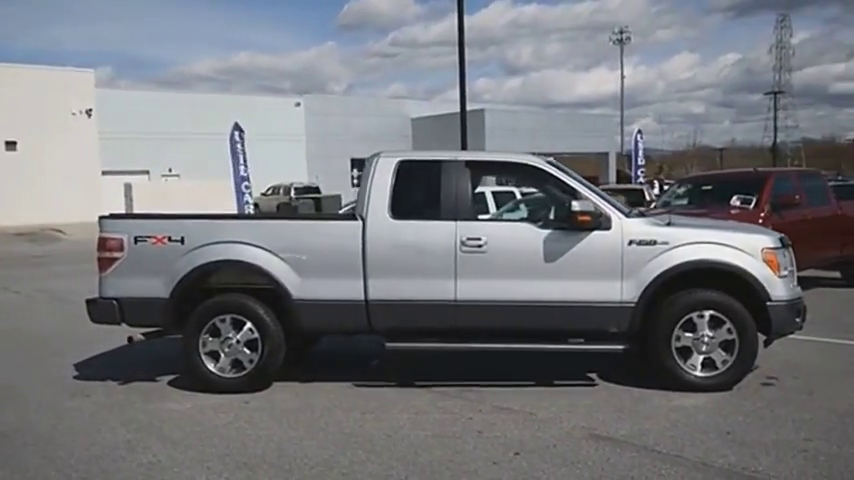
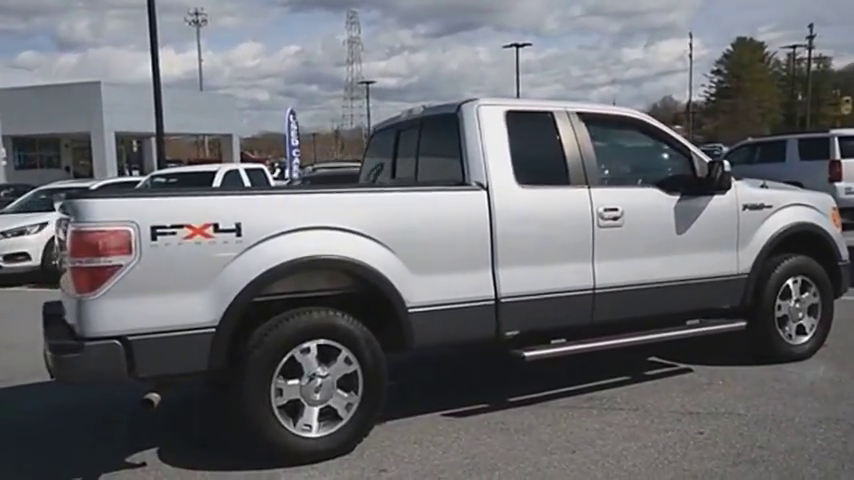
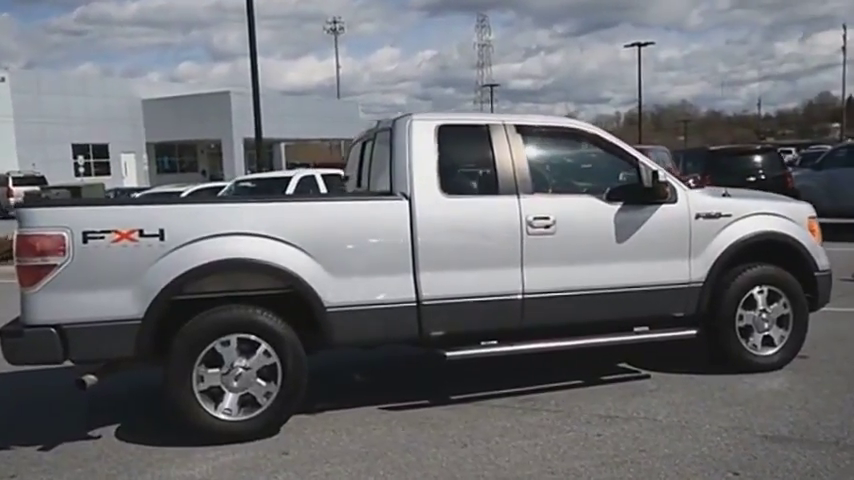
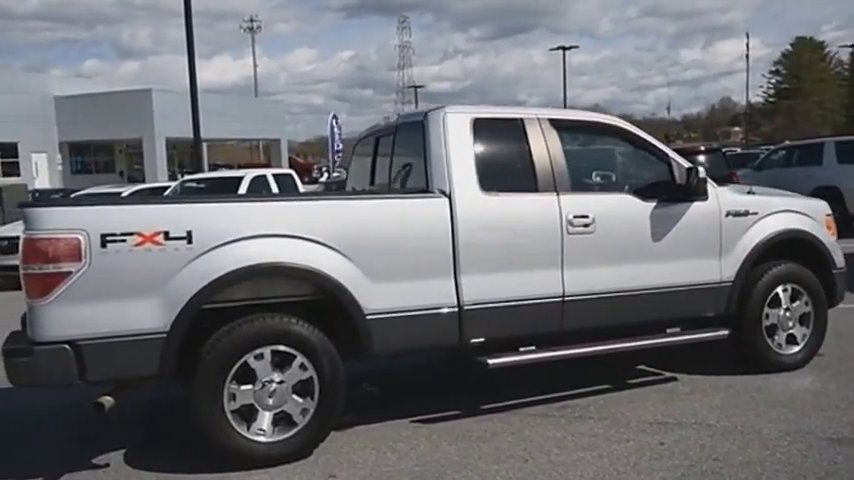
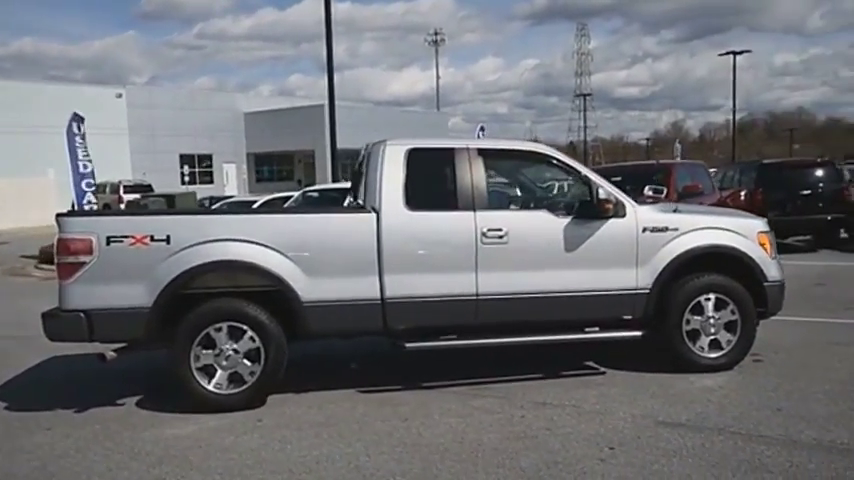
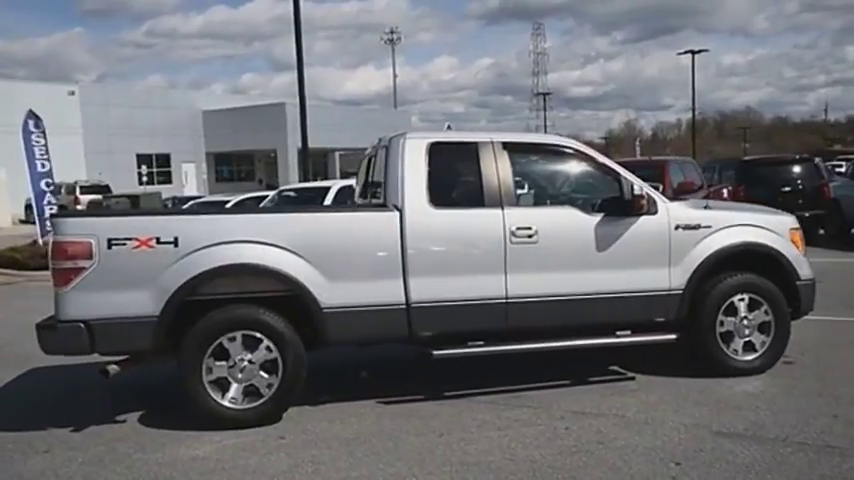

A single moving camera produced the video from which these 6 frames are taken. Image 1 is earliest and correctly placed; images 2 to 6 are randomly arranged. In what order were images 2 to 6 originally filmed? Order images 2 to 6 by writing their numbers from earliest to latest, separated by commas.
5, 6, 3, 4, 2
